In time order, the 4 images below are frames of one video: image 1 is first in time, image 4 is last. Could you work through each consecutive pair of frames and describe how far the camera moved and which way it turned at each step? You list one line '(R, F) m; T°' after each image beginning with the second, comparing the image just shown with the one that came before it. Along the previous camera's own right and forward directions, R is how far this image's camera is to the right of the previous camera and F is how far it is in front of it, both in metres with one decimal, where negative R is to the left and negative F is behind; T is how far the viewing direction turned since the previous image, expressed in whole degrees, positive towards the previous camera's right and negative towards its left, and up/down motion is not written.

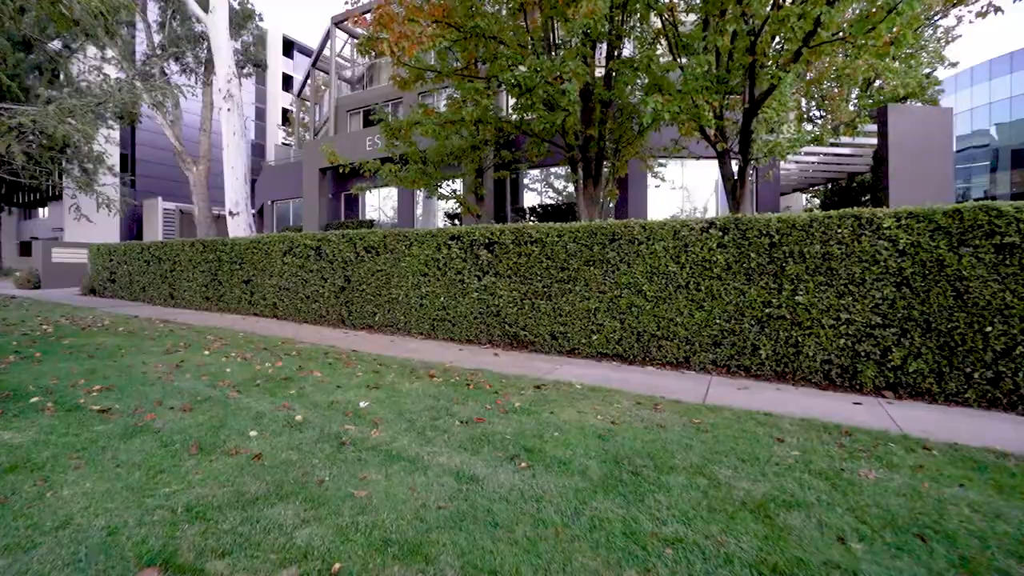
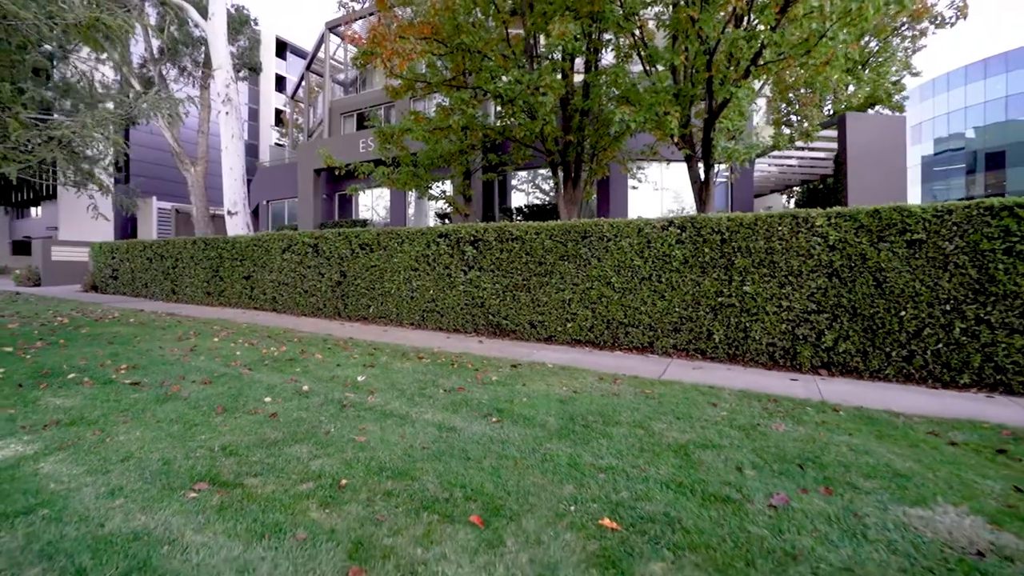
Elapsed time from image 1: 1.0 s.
(+0.2, -0.7) m; +1°
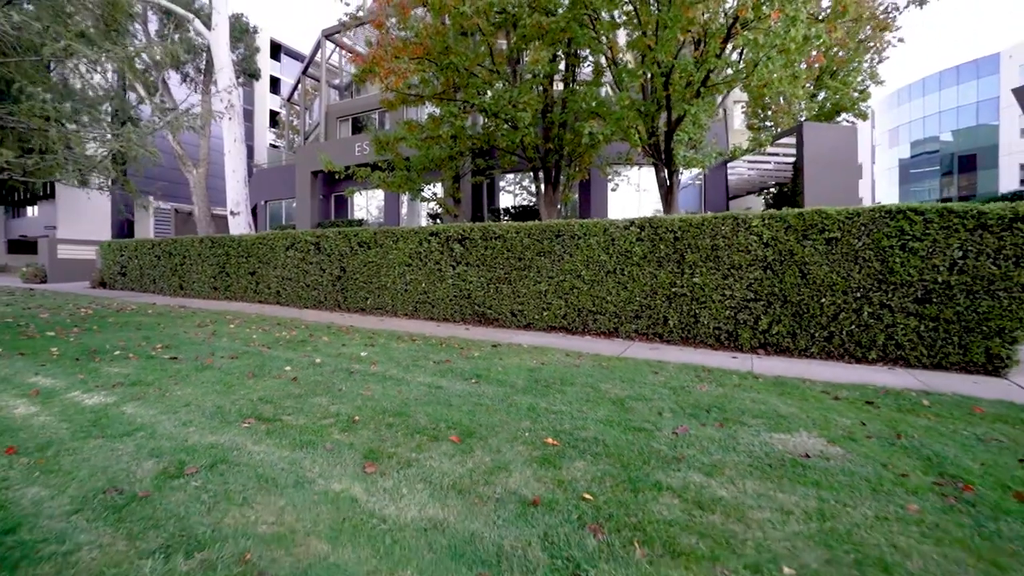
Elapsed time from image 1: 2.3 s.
(+0.2, -1.0) m; +1°
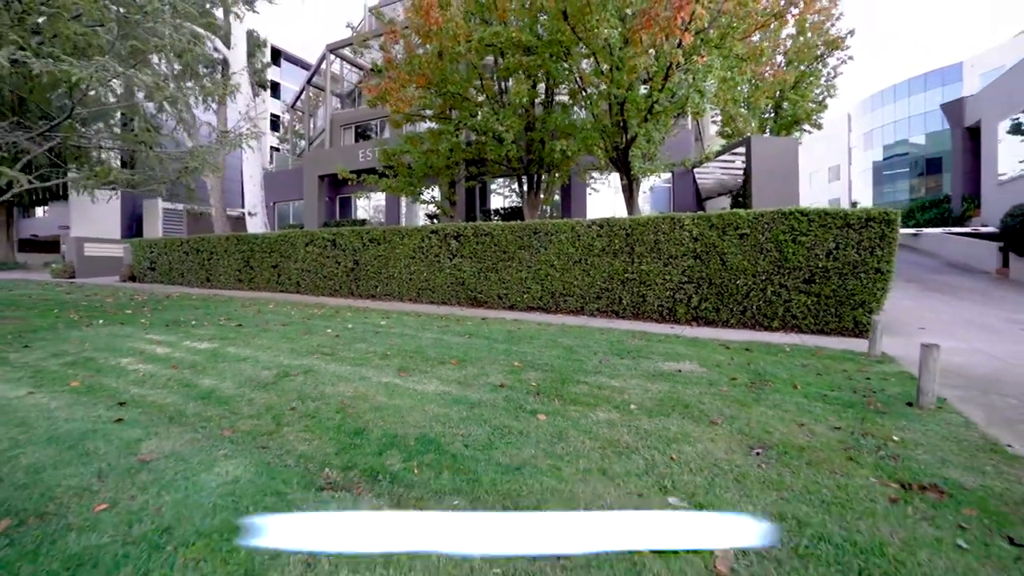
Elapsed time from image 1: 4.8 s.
(+0.2, -1.8) m; +1°
